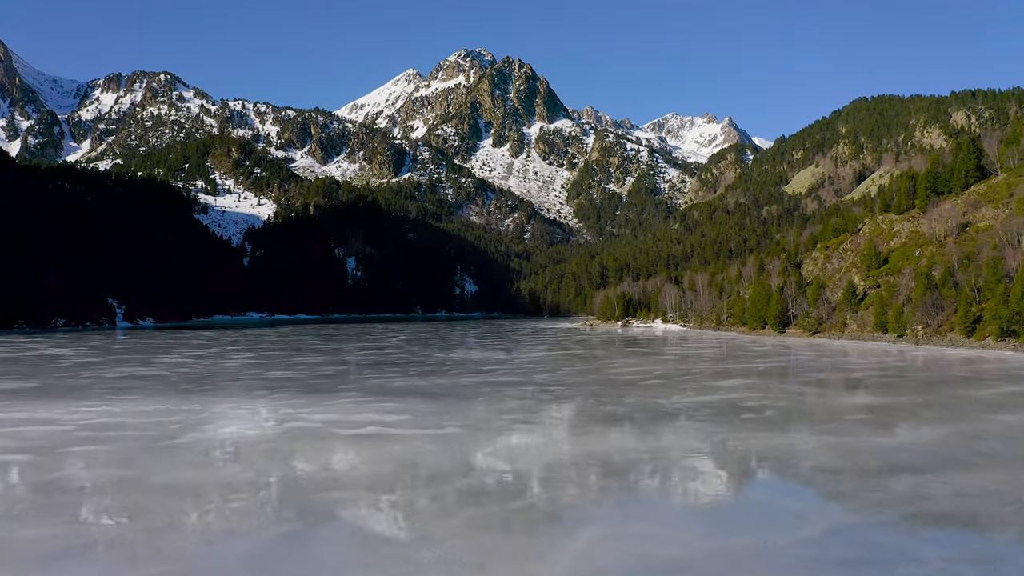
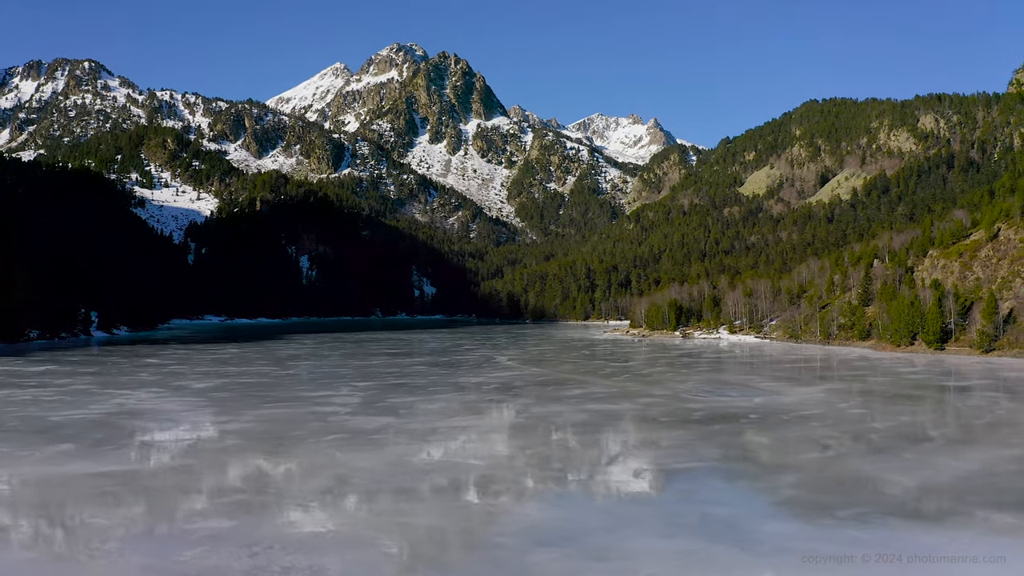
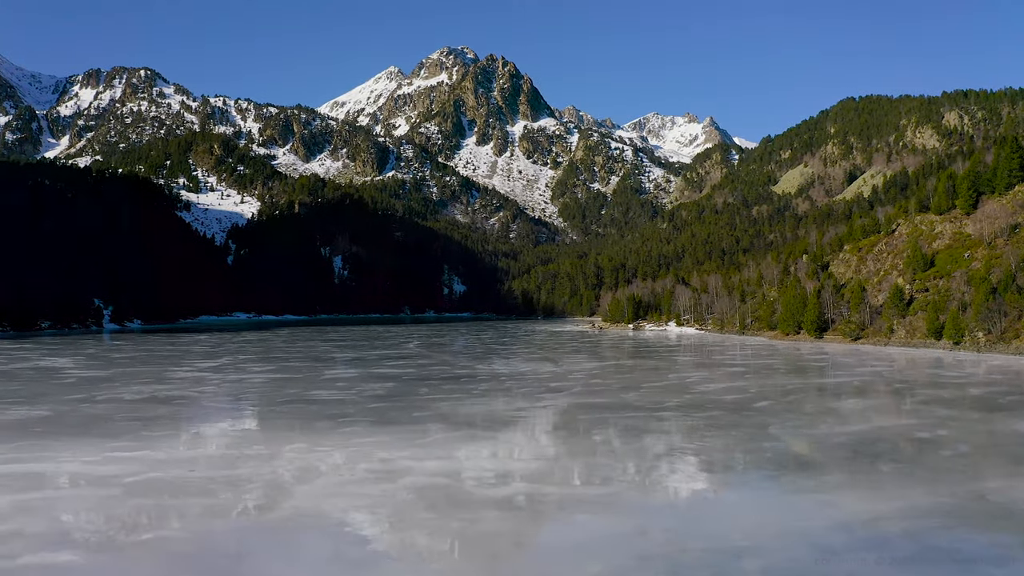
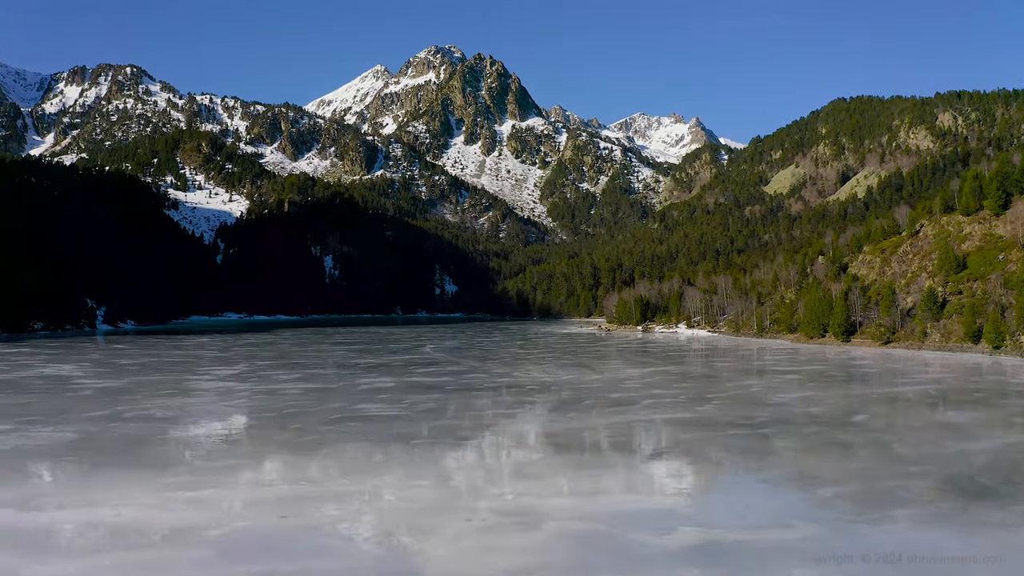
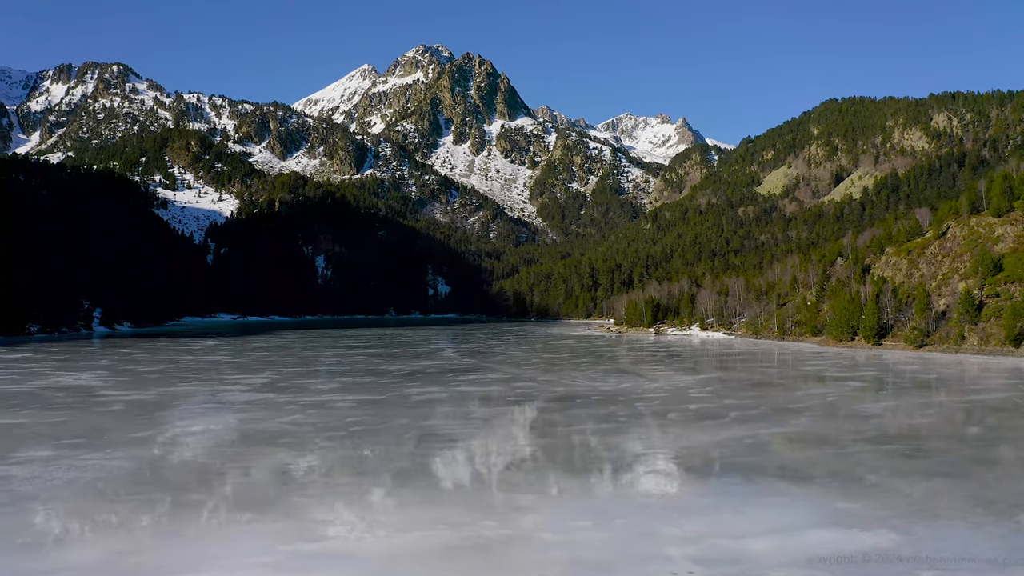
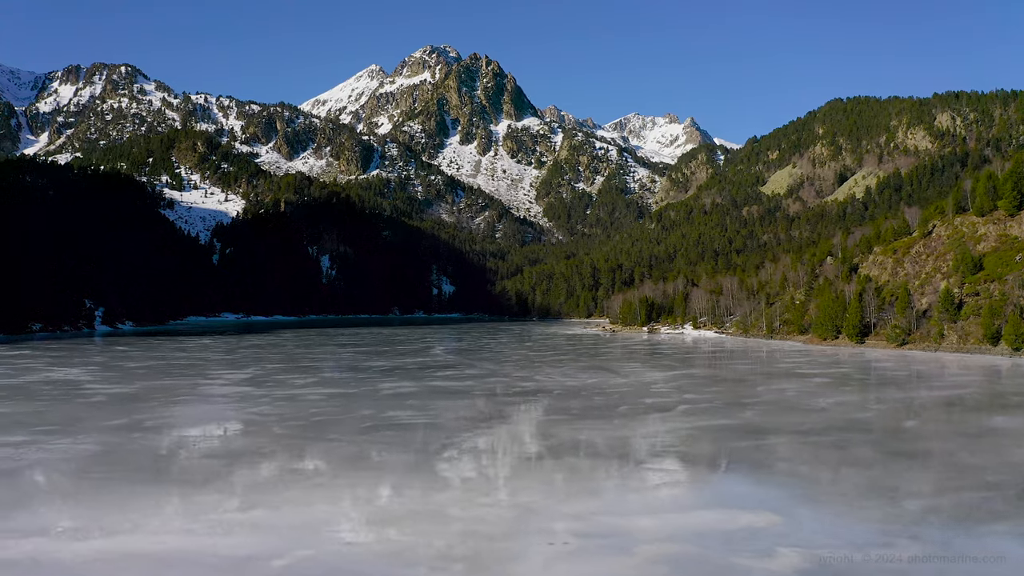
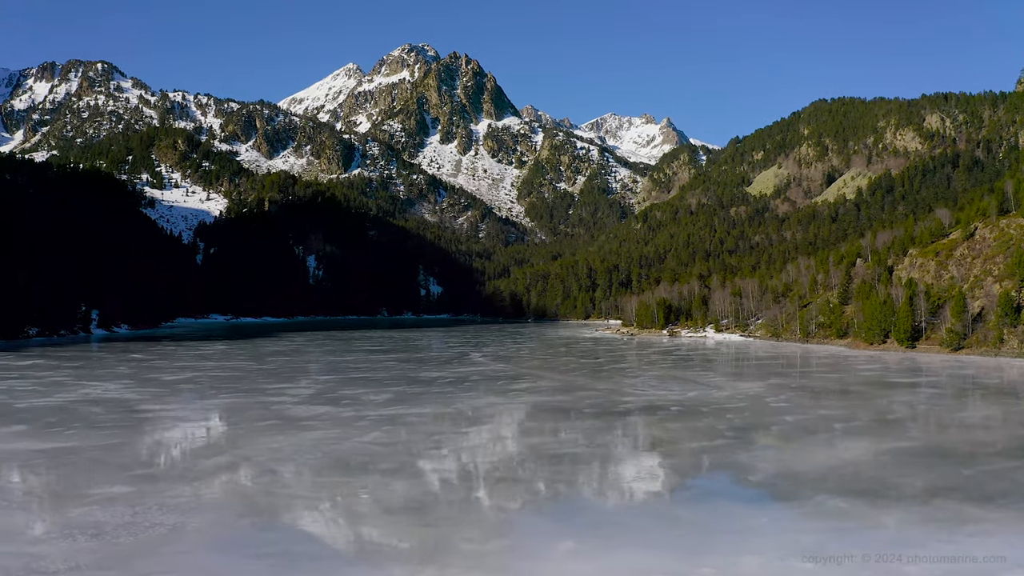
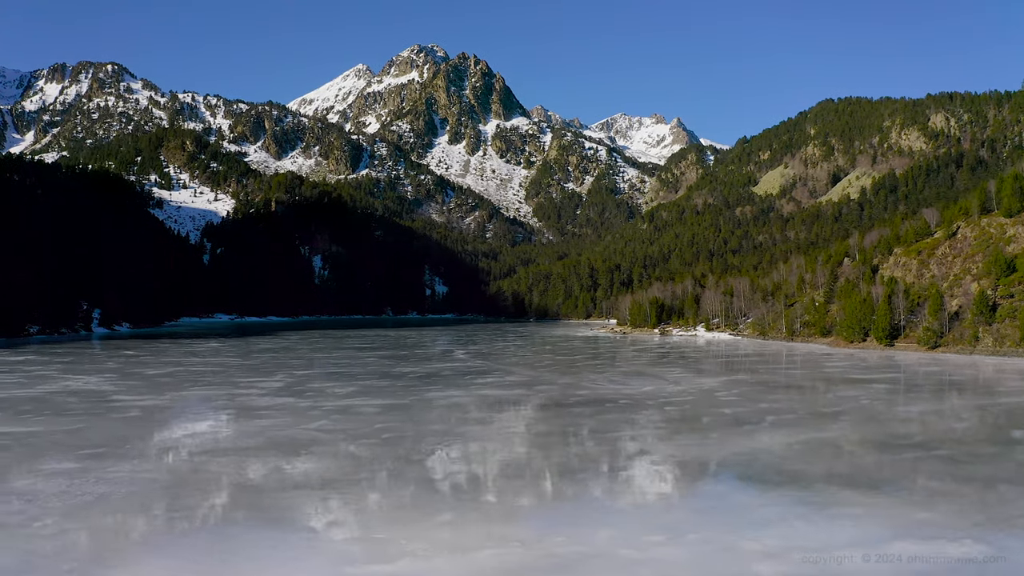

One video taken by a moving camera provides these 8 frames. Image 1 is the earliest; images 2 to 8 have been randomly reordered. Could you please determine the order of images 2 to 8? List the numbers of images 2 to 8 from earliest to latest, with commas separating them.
3, 4, 6, 5, 8, 7, 2
